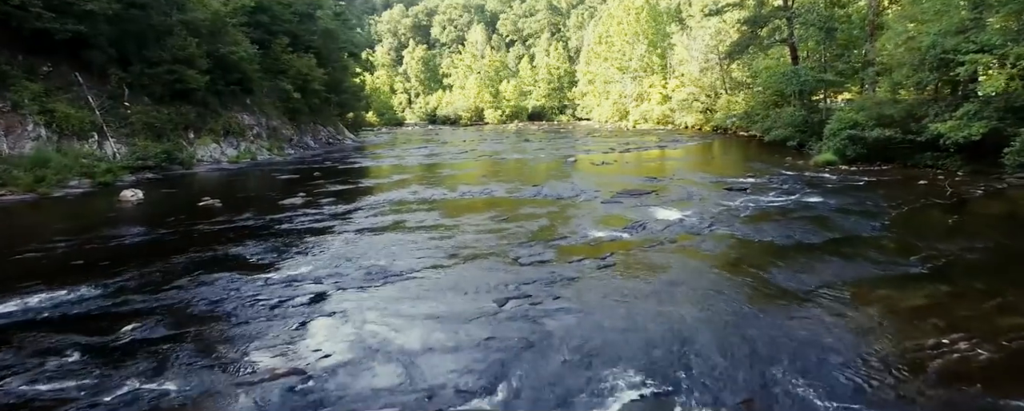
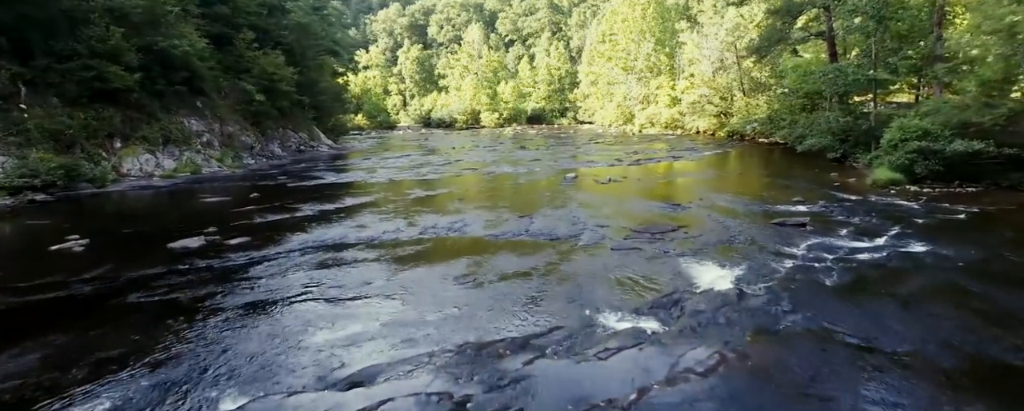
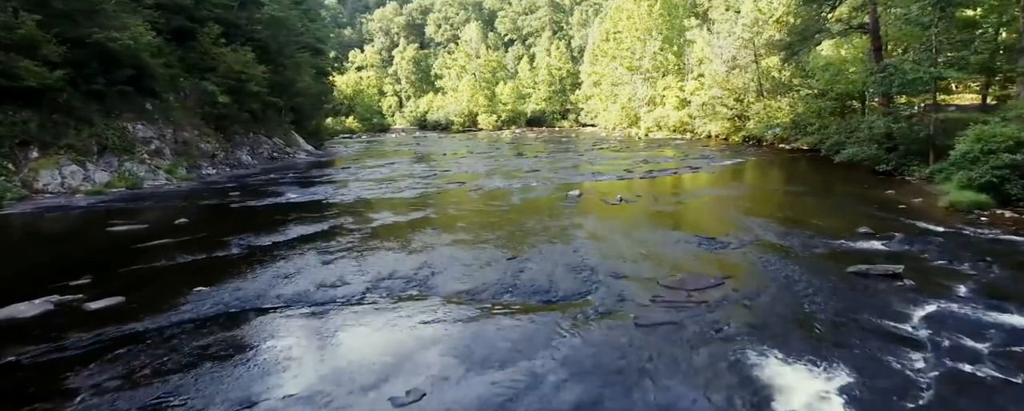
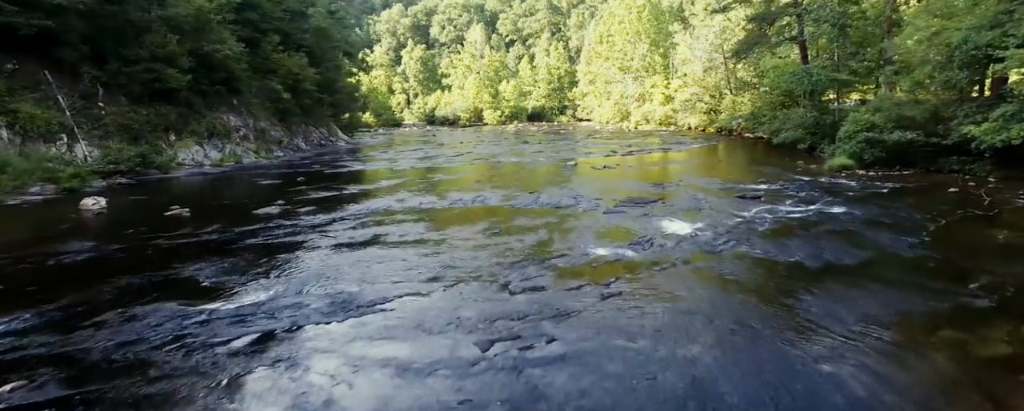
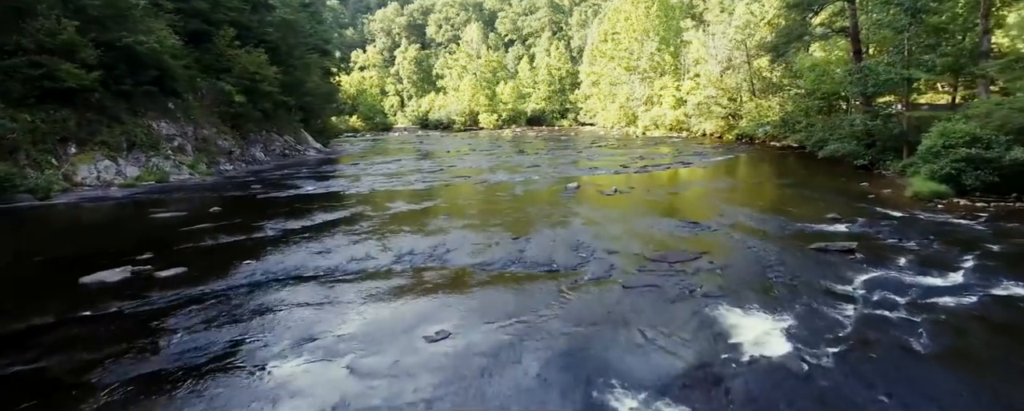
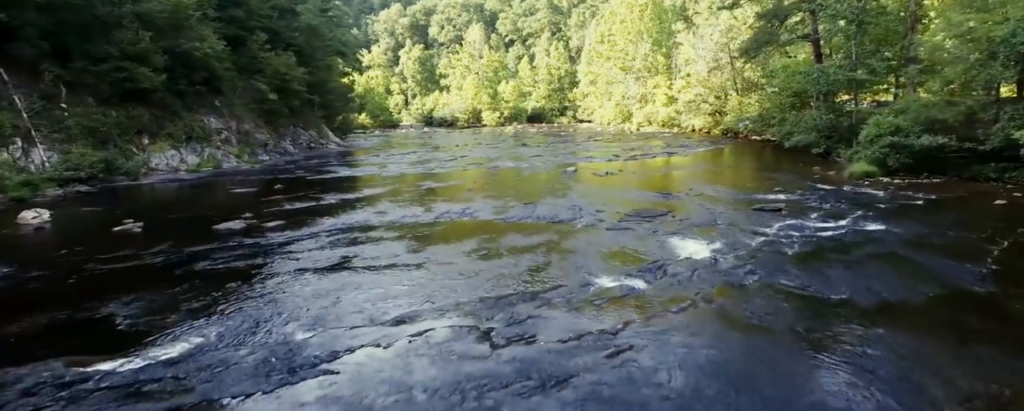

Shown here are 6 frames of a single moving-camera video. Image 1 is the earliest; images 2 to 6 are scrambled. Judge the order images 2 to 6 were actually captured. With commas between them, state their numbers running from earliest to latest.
4, 6, 2, 5, 3
